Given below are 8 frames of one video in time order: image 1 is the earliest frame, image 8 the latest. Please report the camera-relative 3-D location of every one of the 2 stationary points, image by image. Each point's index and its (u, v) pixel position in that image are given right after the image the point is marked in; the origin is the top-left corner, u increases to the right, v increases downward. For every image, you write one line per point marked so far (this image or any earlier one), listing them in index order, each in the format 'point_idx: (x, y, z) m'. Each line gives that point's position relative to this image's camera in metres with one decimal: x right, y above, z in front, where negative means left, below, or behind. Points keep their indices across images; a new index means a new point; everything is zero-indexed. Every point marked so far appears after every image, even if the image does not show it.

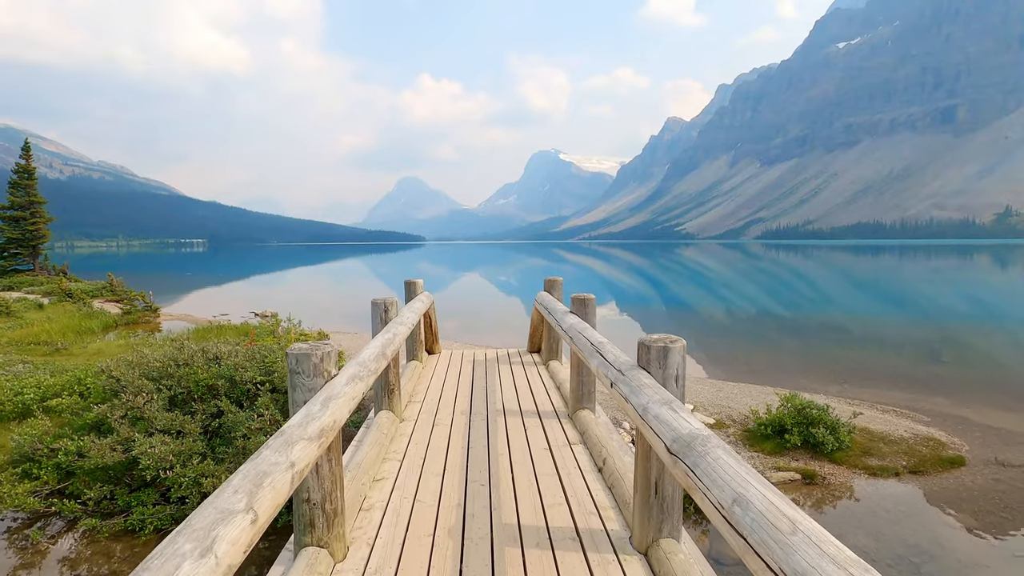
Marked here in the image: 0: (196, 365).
0: (-4.1, -1.0, +7.3) m
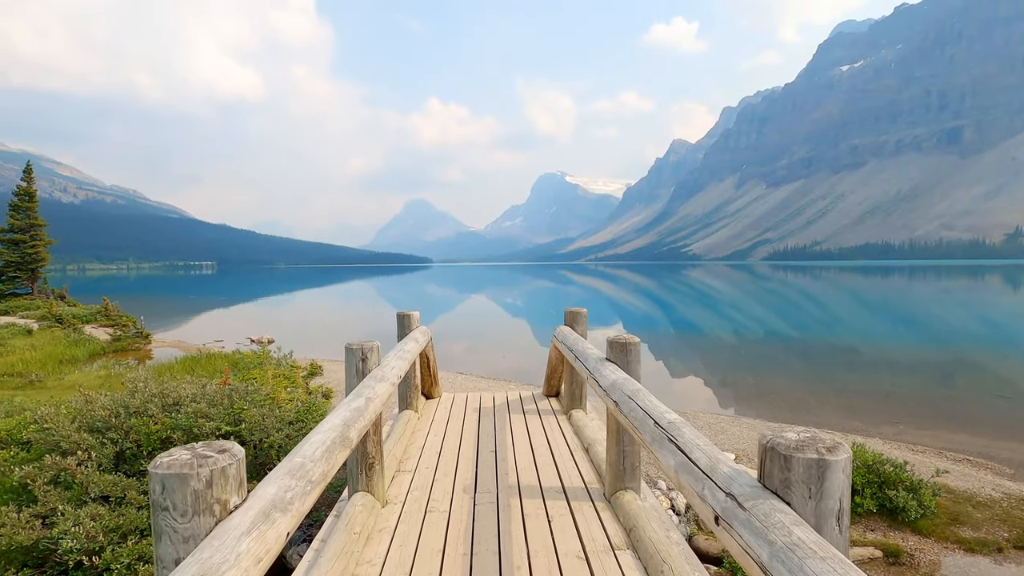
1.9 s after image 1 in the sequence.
0: (-4.0, -1.4, +6.2) m
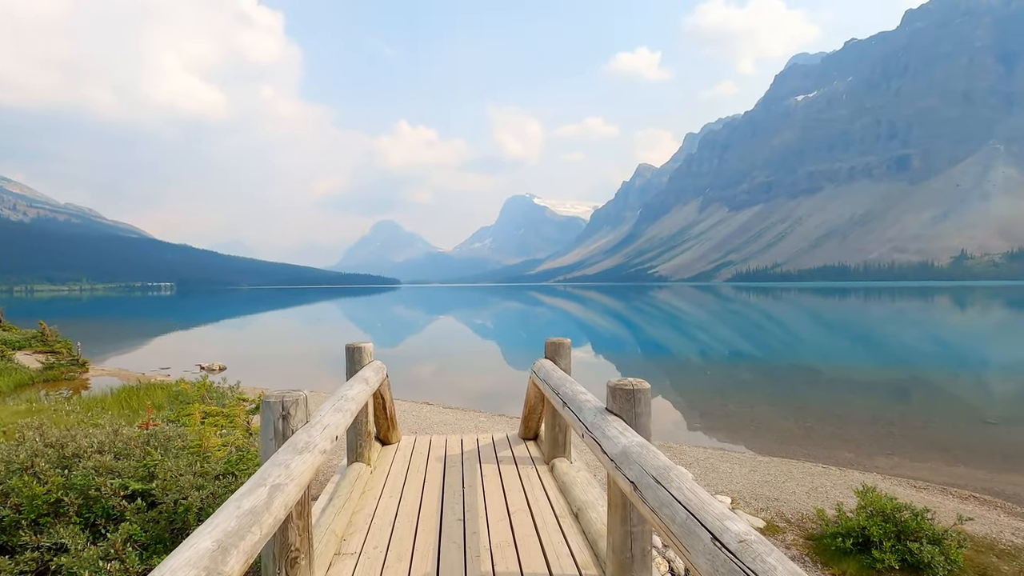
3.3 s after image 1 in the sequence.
0: (-4.2, -1.6, +5.0) m
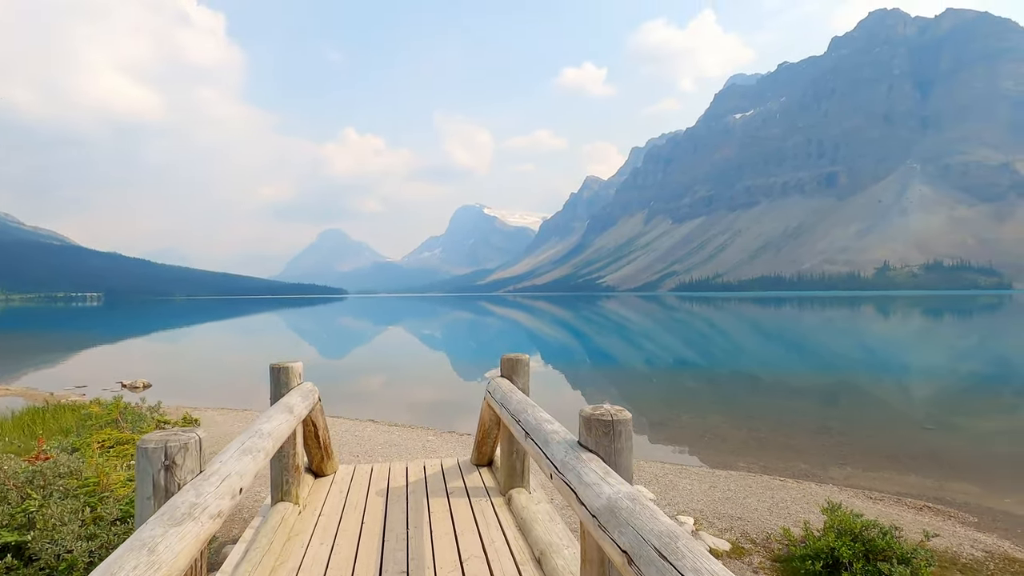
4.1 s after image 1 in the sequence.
0: (-4.6, -1.7, +4.1) m
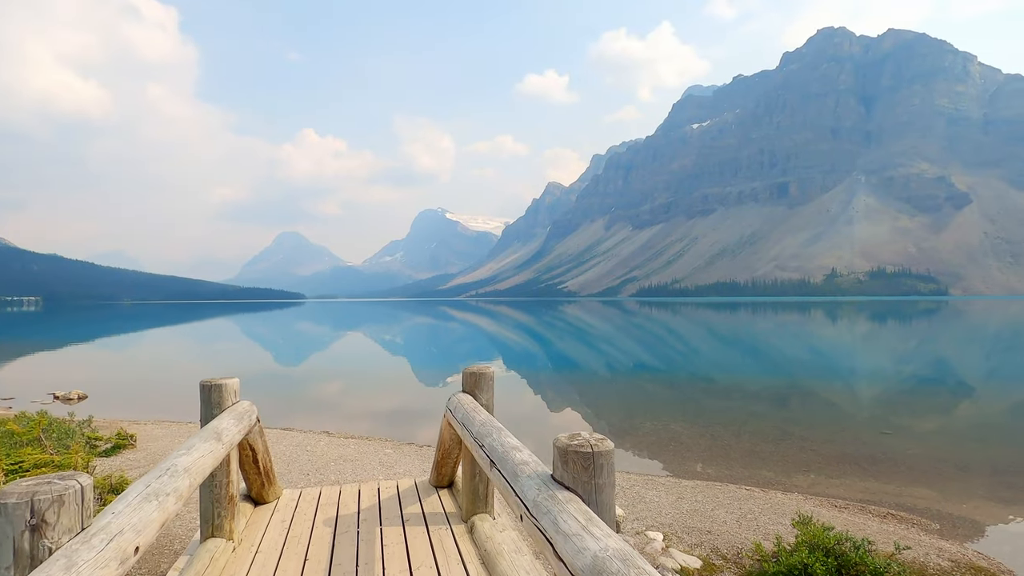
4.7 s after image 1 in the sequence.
0: (-4.8, -1.7, +3.4) m
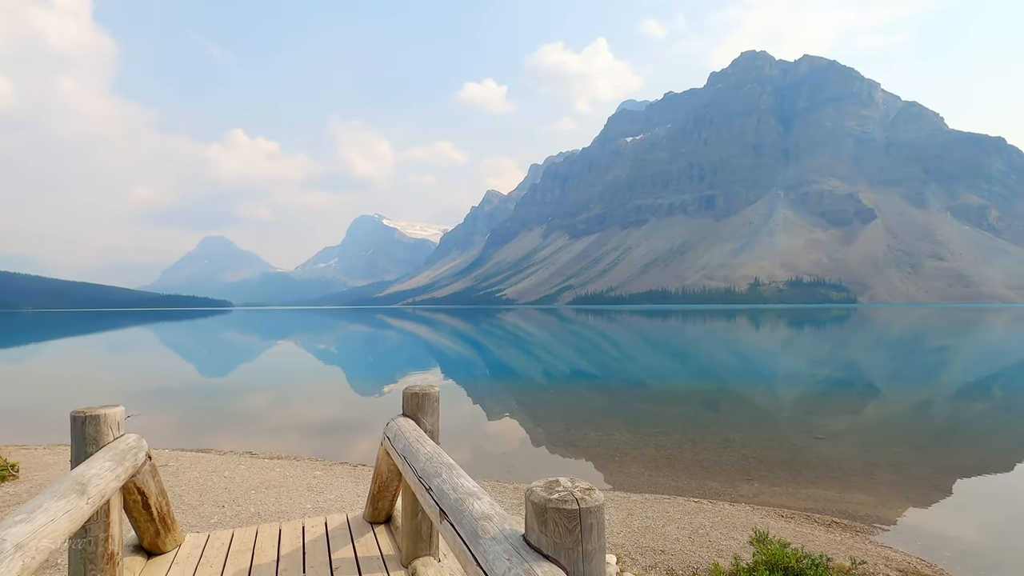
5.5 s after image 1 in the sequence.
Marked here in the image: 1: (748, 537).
0: (-5.1, -1.8, +2.3) m
1: (+2.8, -2.9, +6.6) m
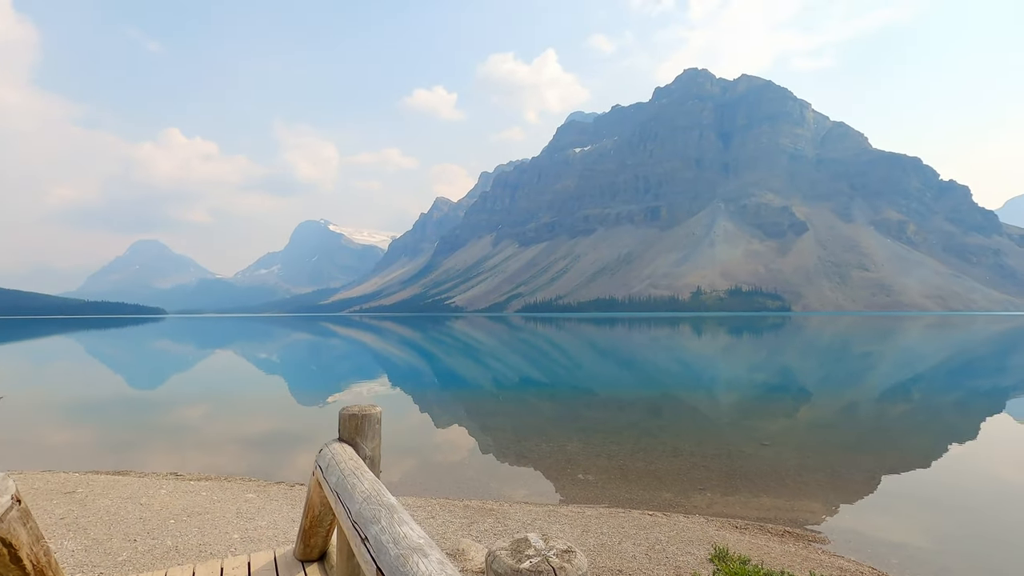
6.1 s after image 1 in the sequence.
0: (-5.2, -1.8, +1.5) m
1: (+2.2, -3.0, +6.4) m
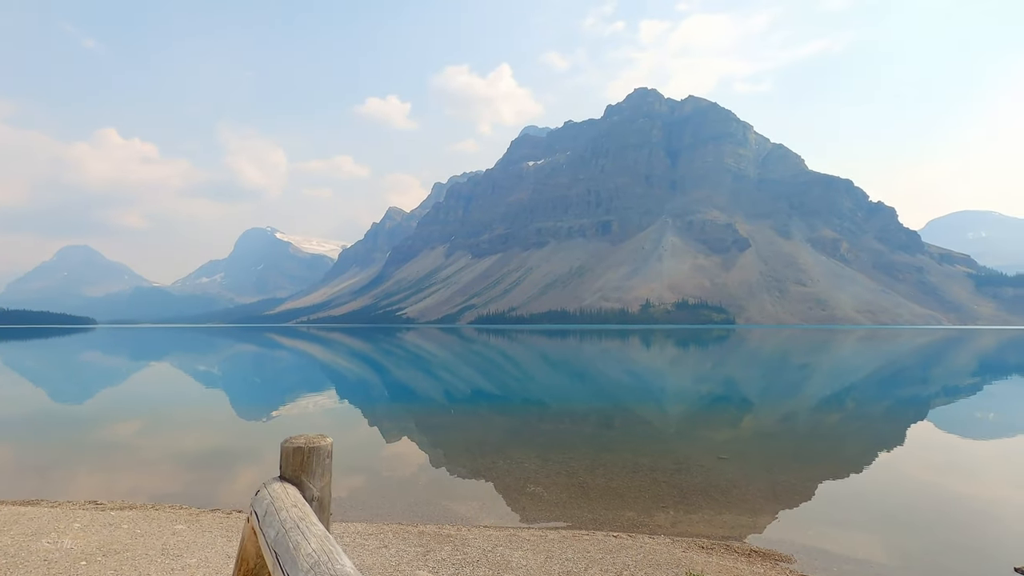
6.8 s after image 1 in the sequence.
0: (-5.2, -1.7, +0.6) m
1: (+1.8, -3.2, +6.2) m
